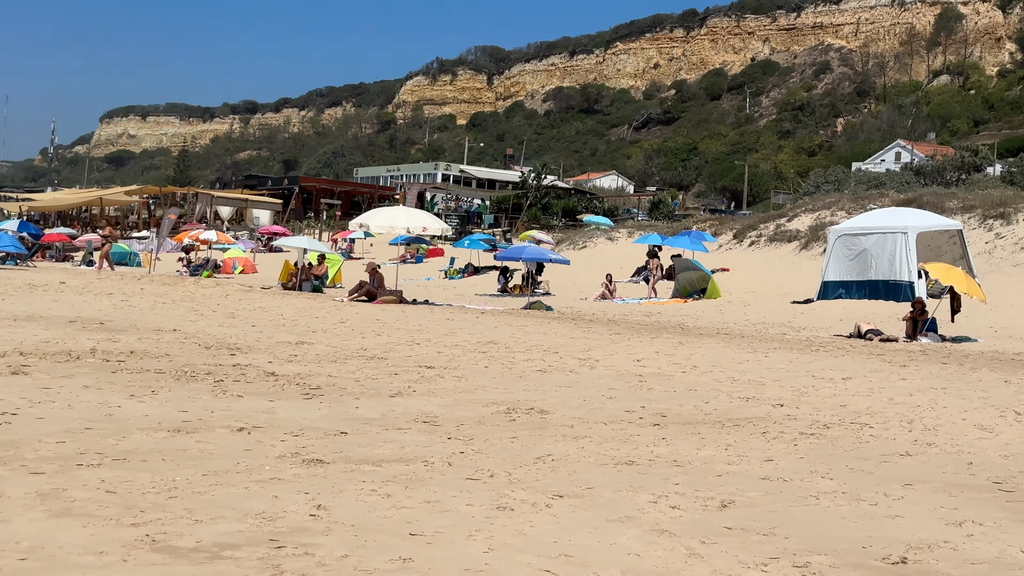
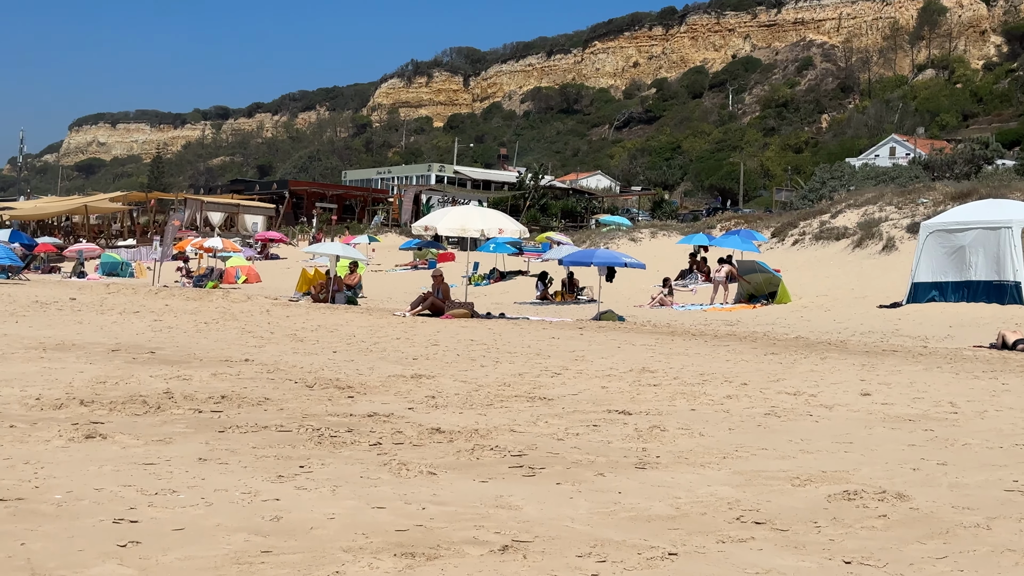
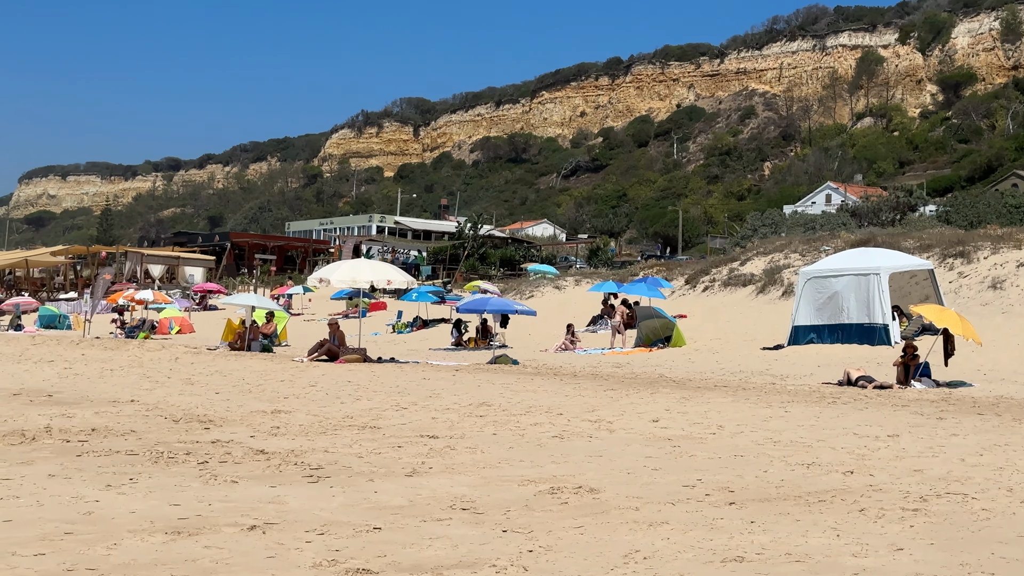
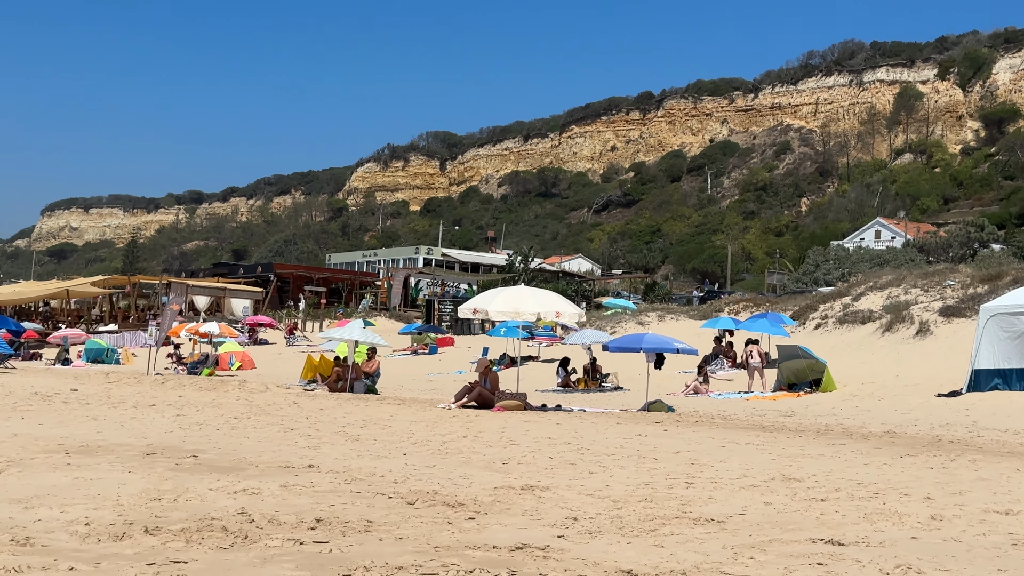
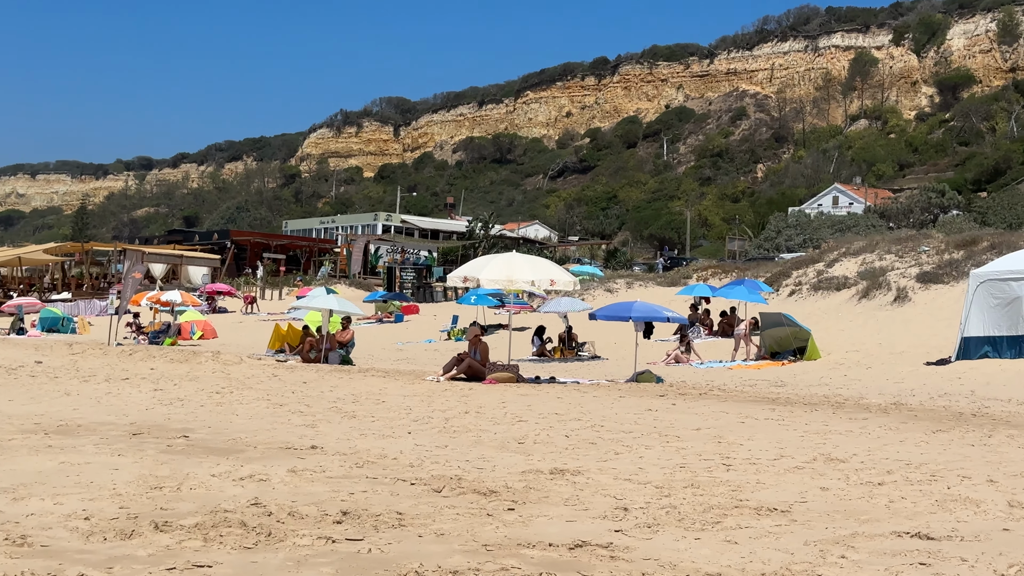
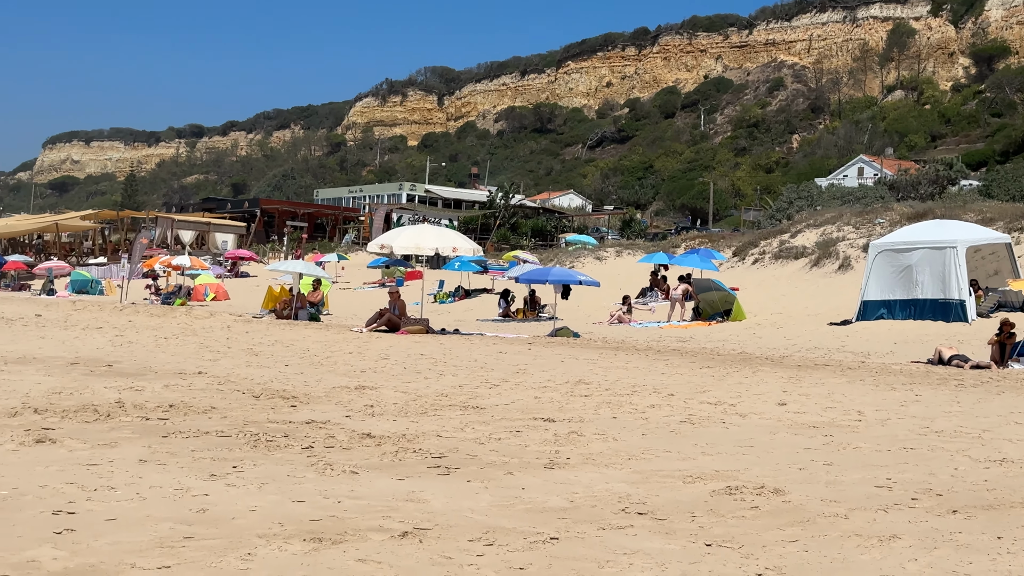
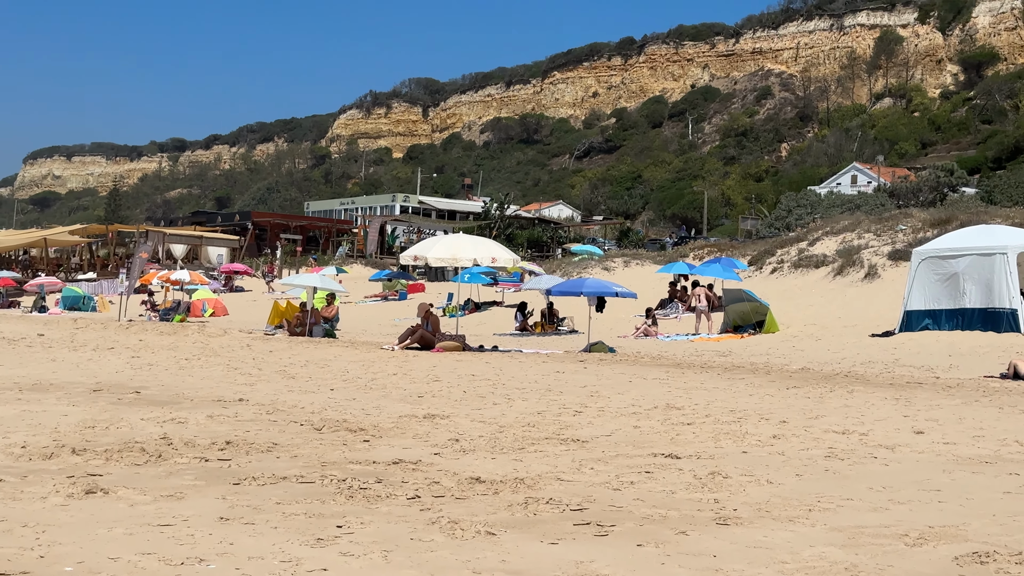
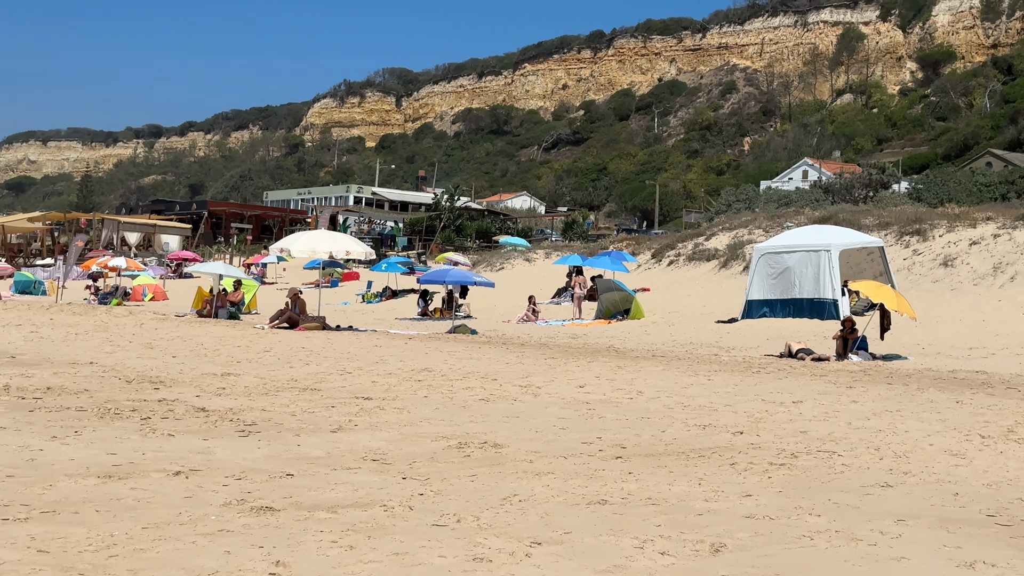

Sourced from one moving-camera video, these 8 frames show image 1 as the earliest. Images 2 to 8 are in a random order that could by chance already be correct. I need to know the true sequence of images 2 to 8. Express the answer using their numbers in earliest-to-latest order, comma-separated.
8, 3, 6, 2, 7, 4, 5
